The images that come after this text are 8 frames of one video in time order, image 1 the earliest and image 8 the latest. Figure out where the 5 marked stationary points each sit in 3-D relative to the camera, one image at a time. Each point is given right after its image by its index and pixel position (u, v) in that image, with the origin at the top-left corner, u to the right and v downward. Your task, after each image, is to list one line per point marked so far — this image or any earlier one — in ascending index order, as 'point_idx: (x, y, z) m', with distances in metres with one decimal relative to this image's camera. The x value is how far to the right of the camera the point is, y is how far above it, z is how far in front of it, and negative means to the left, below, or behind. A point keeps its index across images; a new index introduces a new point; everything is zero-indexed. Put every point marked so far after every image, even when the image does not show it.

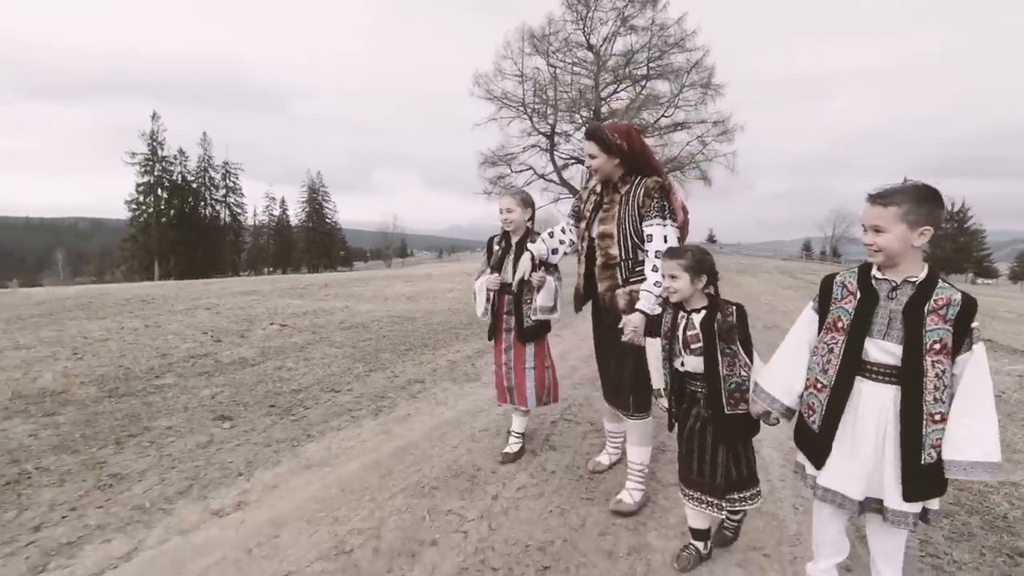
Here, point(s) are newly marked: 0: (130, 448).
0: (-2.4, -1.0, +3.4) m
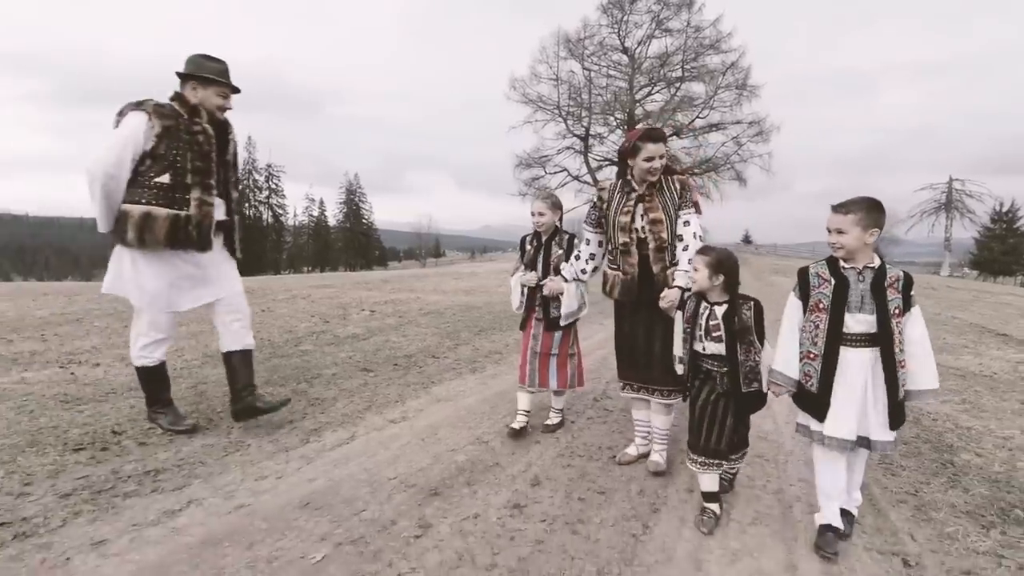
0: (-1.7, -0.9, +4.8) m
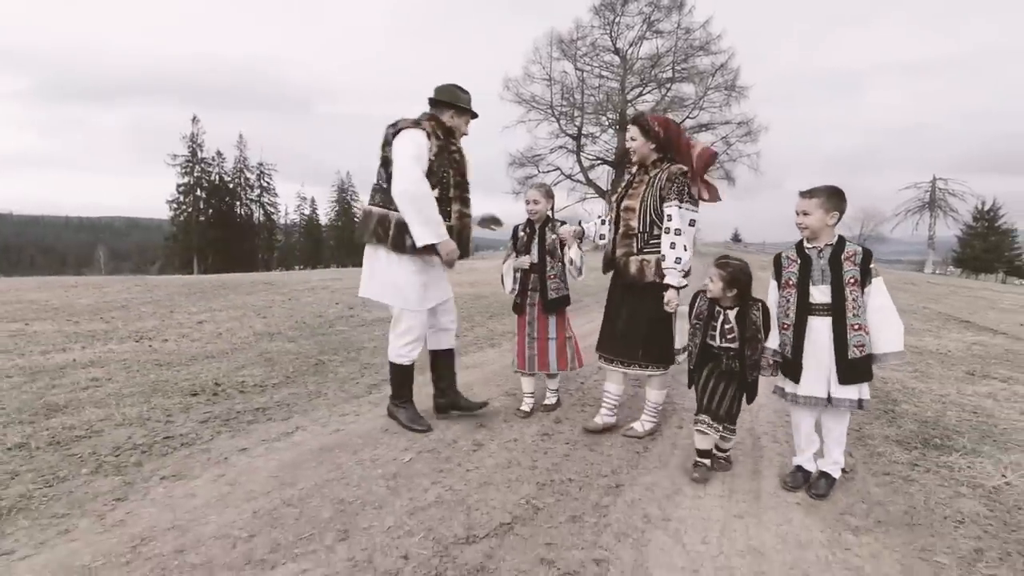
0: (-1.5, -0.7, +5.6) m
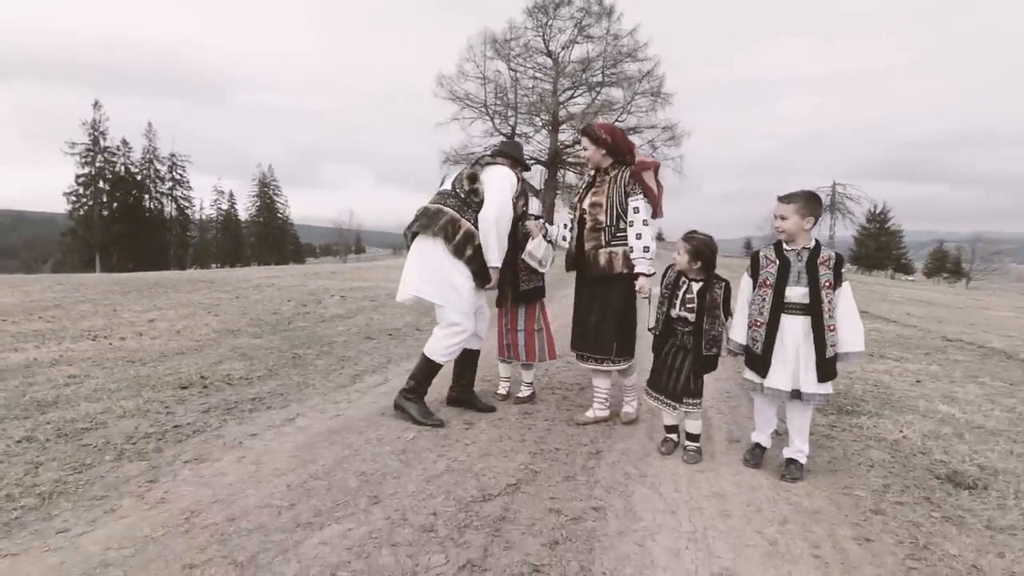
0: (-1.9, -0.7, +5.8) m
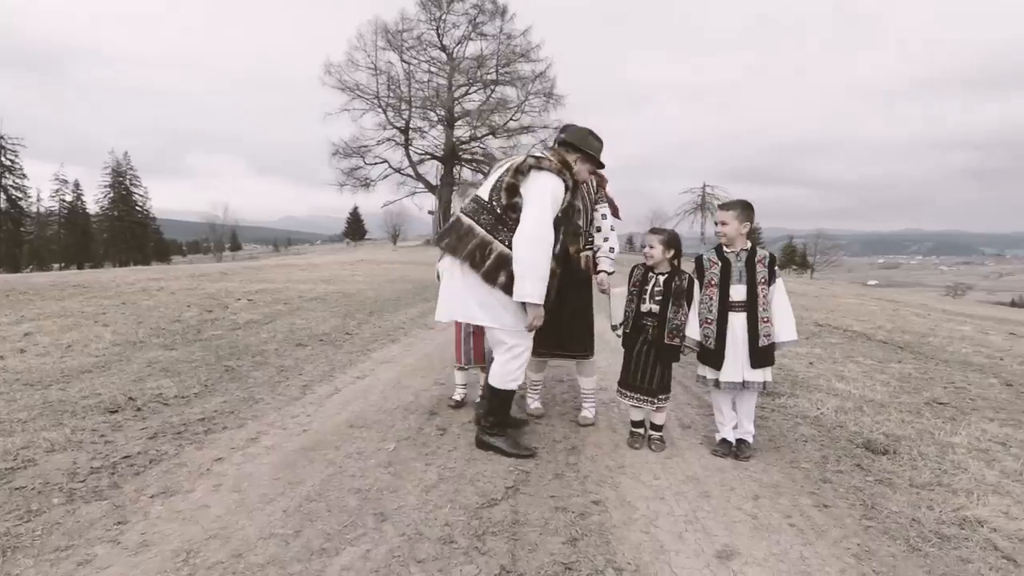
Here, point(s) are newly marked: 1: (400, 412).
0: (-2.4, -0.7, +5.4) m
1: (-0.9, -1.0, +4.2) m
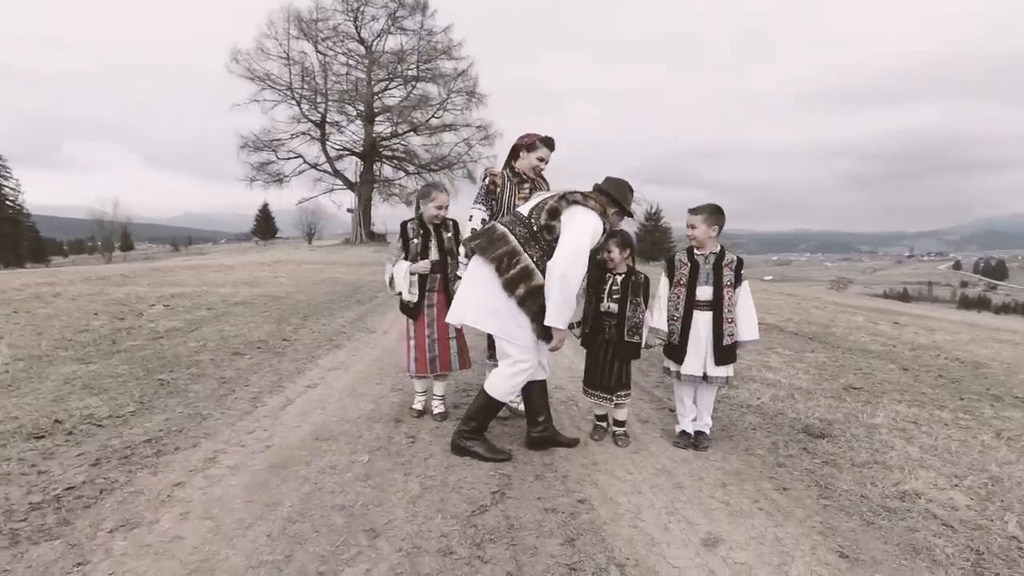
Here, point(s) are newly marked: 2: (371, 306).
0: (-2.8, -0.8, +5.0) m
1: (-1.1, -1.0, +4.0) m
2: (-2.8, -0.4, +10.7) m
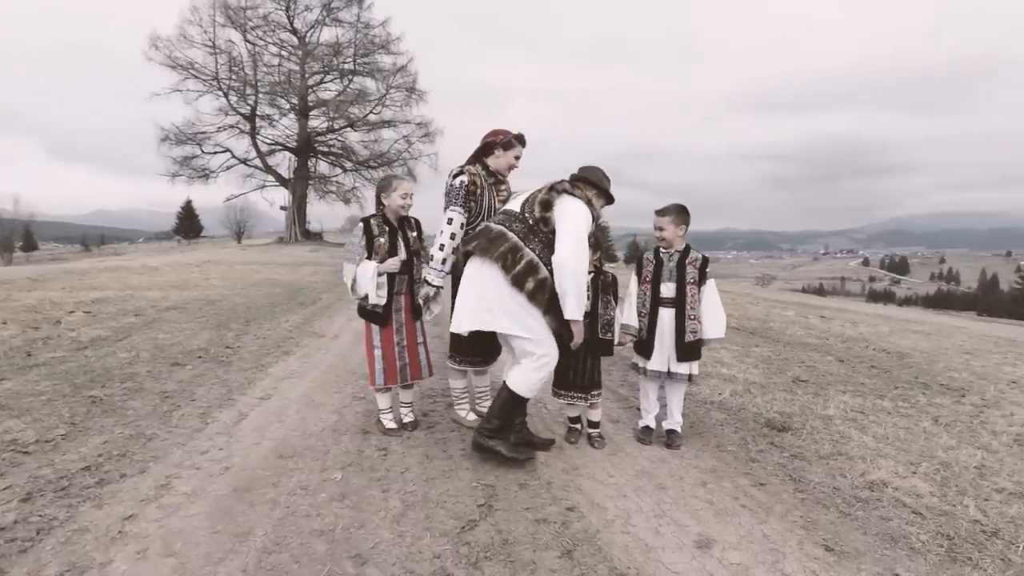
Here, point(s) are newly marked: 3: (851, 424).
0: (-3.1, -0.8, +4.6) m
1: (-1.3, -1.0, +3.8) m
2: (-3.7, -0.4, +10.2) m
3: (+2.9, -1.2, +4.6) m
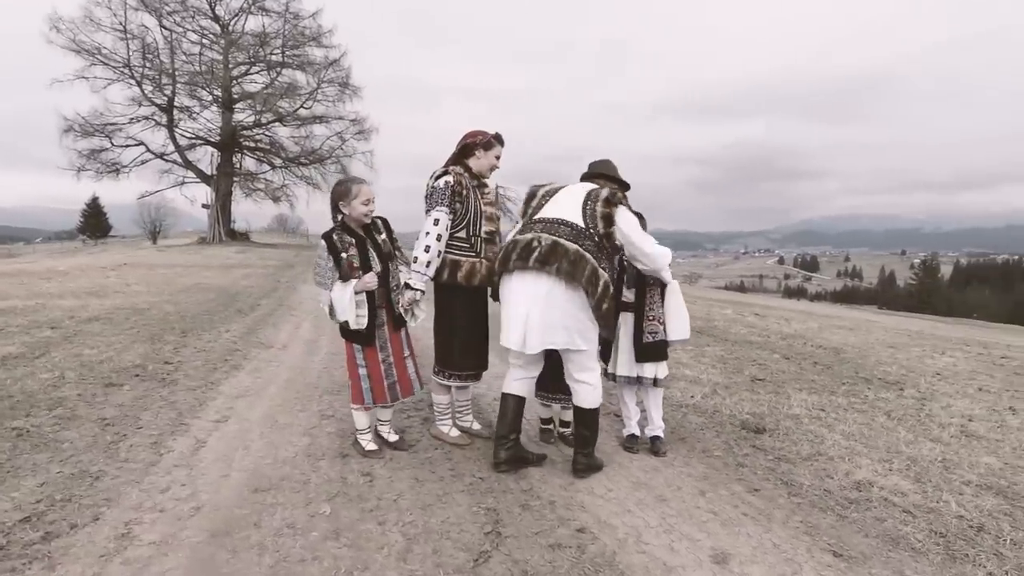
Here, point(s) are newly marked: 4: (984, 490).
0: (-3.2, -0.9, +4.0) m
1: (-1.3, -1.1, +3.5) m
2: (-4.5, -0.5, +9.6) m
3: (+2.7, -1.2, +4.7) m
4: (+3.0, -1.3, +3.4) m
